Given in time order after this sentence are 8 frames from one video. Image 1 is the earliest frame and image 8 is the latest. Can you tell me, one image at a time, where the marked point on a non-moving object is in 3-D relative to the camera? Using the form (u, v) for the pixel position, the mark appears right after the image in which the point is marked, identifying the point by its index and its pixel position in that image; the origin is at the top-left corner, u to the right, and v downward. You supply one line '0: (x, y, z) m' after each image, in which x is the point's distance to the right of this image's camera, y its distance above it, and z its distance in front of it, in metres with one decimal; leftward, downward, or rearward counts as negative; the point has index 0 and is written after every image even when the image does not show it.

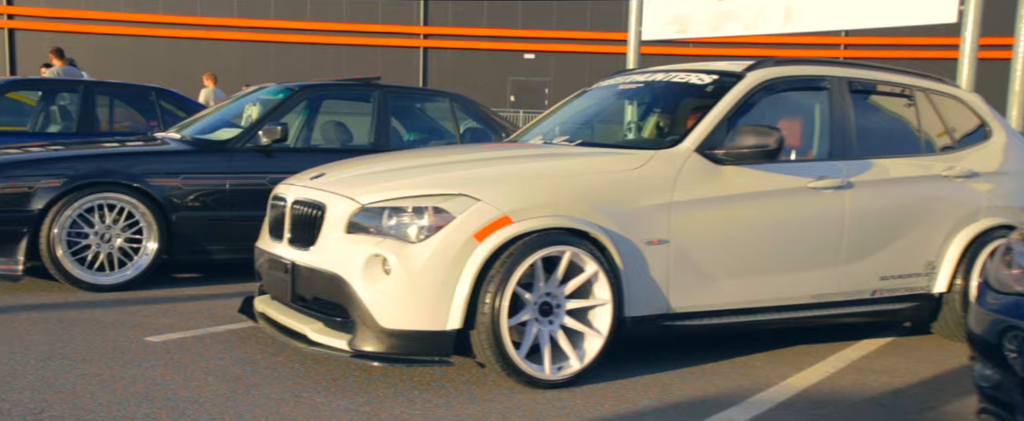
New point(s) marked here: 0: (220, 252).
0: (-1.9, -0.3, +6.1) m
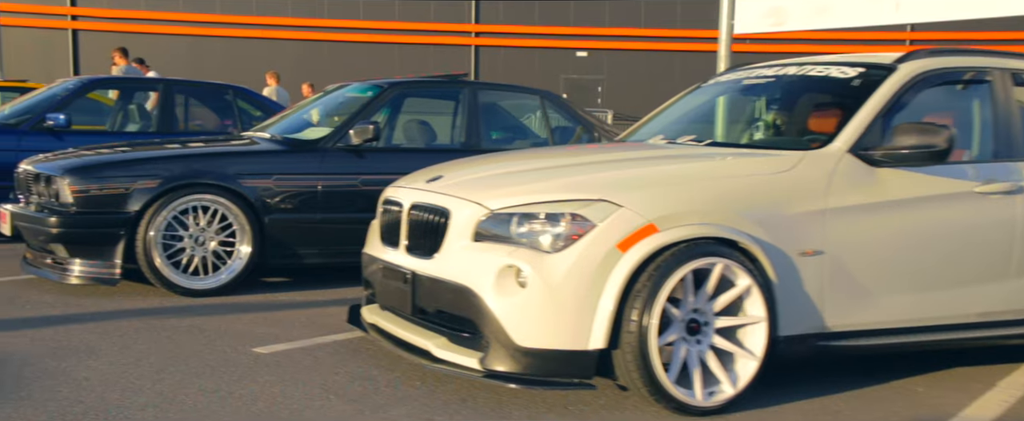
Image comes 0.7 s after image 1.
0: (-1.2, -0.3, +6.0) m
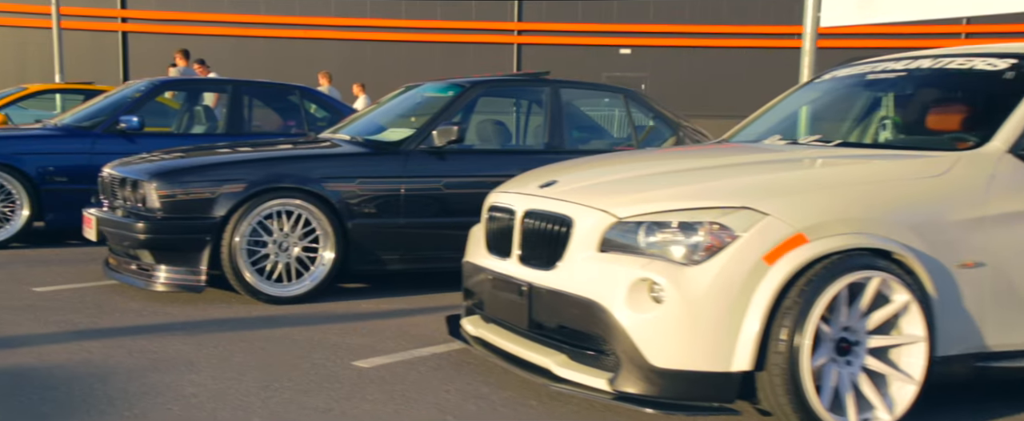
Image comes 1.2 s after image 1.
0: (-0.7, -0.3, +5.8) m
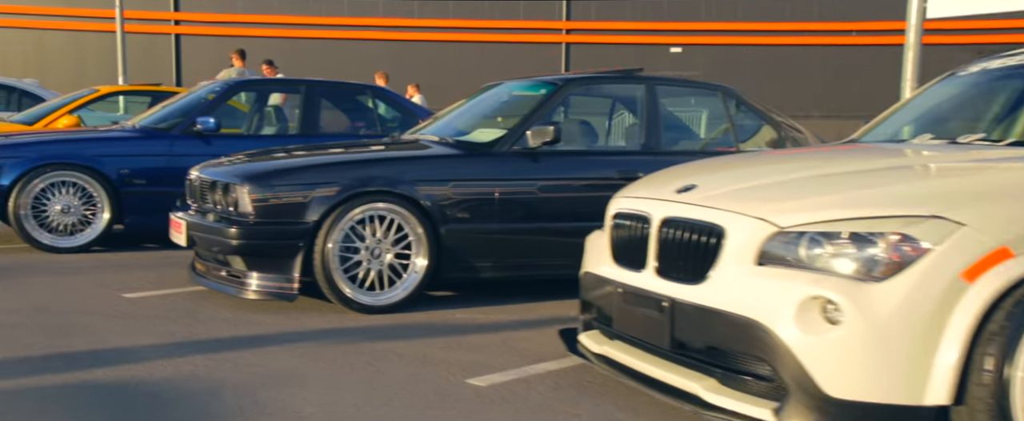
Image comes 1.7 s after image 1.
0: (-0.1, -0.3, +5.5) m
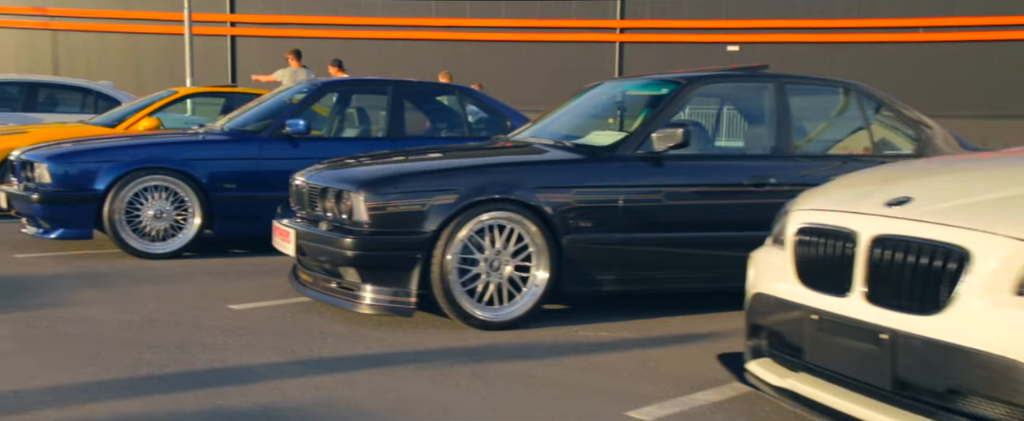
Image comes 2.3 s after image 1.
0: (+0.5, -0.4, +5.2) m
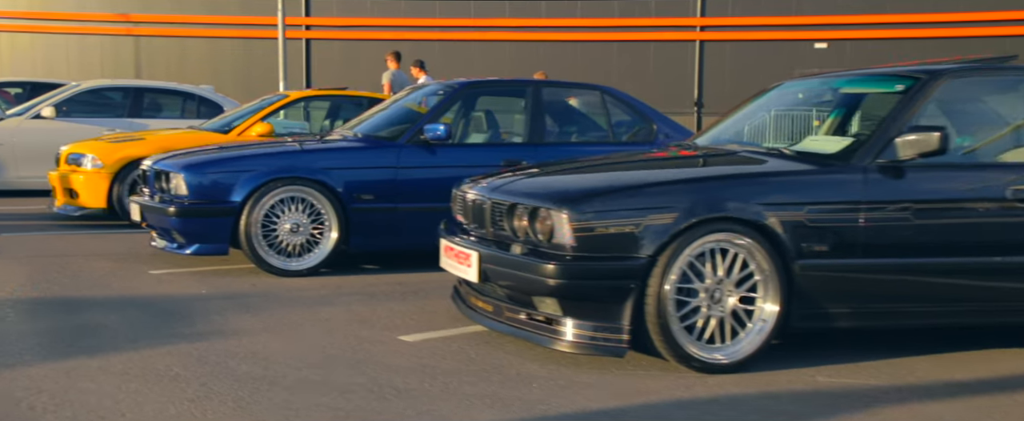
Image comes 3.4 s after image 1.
0: (+1.5, -0.5, +4.5) m
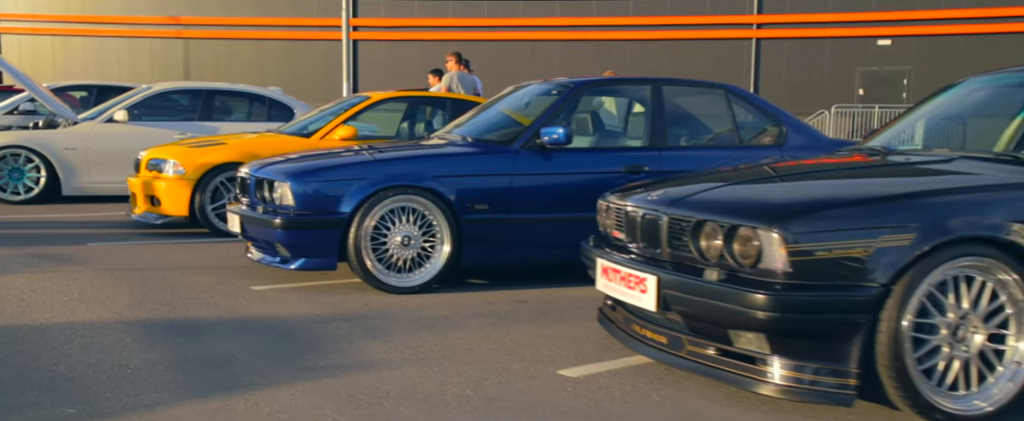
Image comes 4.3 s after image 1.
0: (+2.3, -0.6, +3.8) m
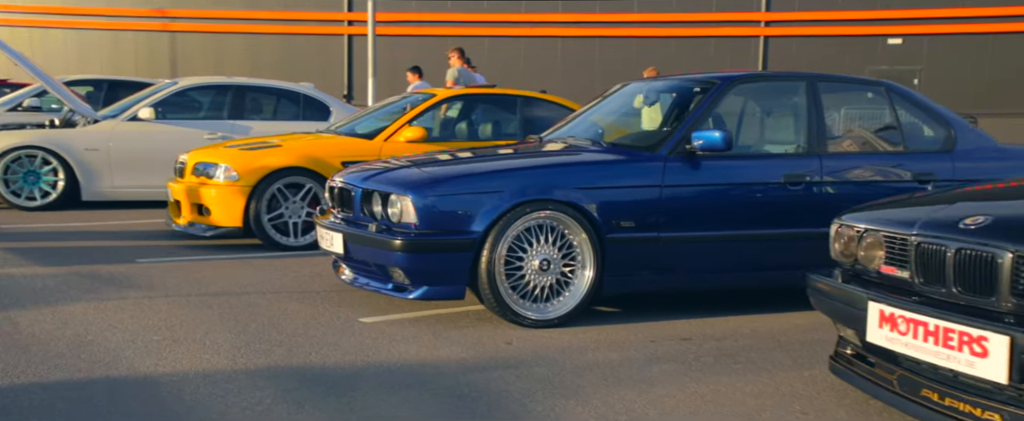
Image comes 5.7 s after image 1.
0: (+3.3, -0.7, +2.8) m
